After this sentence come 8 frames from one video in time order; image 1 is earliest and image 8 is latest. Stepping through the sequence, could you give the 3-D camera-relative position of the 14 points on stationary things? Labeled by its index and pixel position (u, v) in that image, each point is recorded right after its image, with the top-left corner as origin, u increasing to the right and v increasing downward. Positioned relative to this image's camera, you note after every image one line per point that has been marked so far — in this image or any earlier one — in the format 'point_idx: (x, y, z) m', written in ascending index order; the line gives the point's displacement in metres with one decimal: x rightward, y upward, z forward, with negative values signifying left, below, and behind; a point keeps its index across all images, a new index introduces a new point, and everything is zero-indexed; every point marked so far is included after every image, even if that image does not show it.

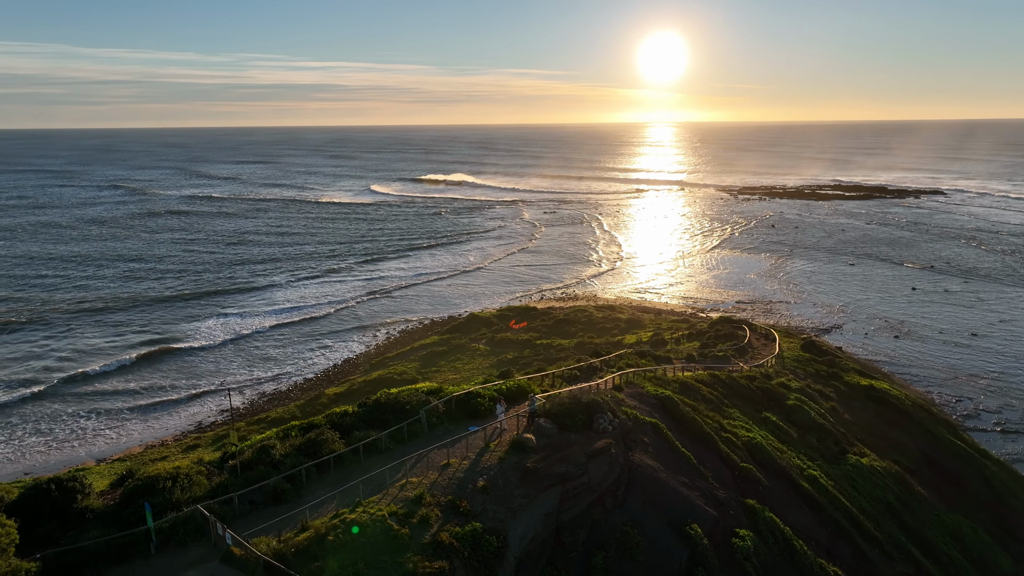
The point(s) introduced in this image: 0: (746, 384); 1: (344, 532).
0: (+6.1, -2.5, +18.8) m
1: (-1.8, -2.6, +7.4) m
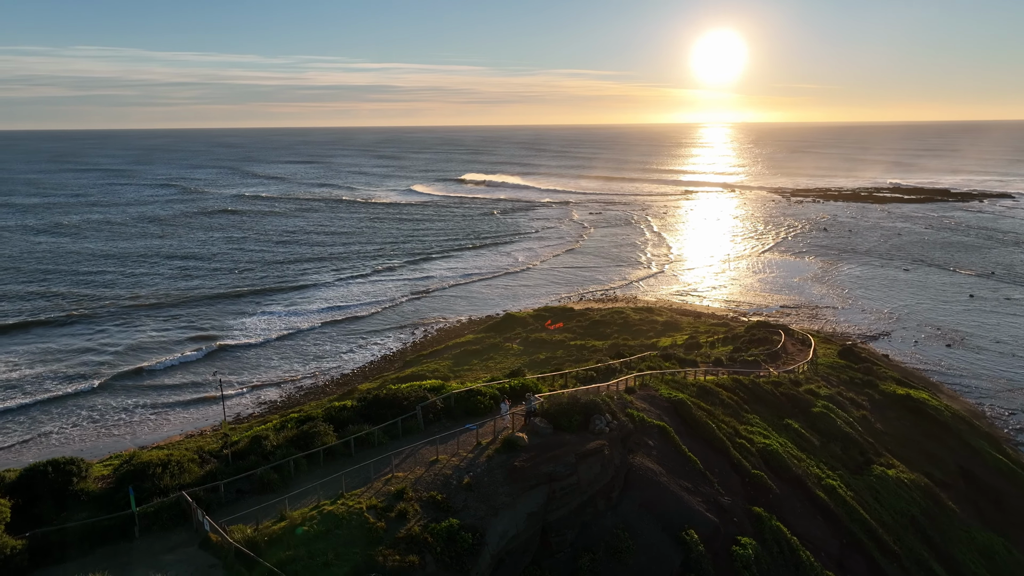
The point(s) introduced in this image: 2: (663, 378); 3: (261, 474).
0: (+6.6, -2.6, +18.3) m
1: (-2.1, -2.5, +7.5) m
2: (+3.5, -2.1, +16.8) m
3: (-3.3, -2.4, +9.1) m
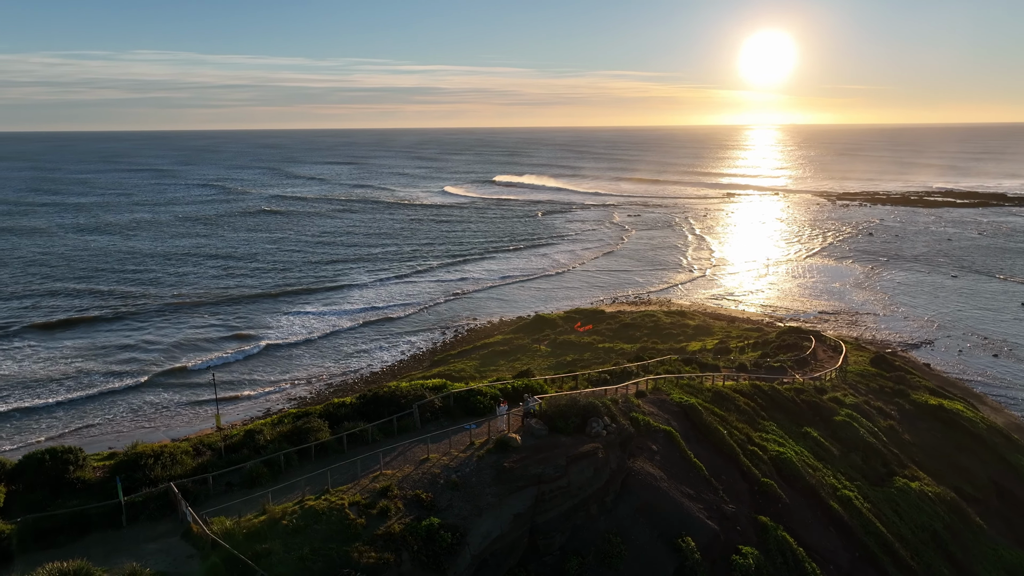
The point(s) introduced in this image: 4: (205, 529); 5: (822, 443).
0: (+7.0, -2.7, +17.9) m
1: (-2.3, -2.5, +7.6) m
2: (+3.8, -2.2, +16.6) m
3: (-3.4, -2.3, +9.2) m
4: (-3.3, -2.5, +7.5) m
5: (+6.9, -3.4, +15.9) m
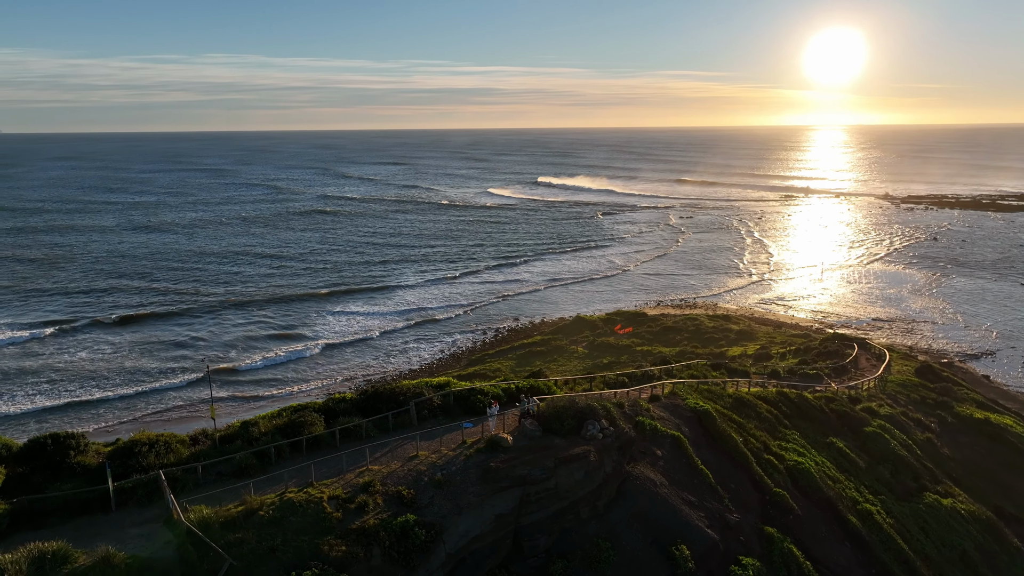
0: (+7.5, -2.9, +17.3) m
1: (-2.6, -2.4, +7.8) m
2: (+4.2, -2.3, +16.2) m
3: (-3.6, -2.2, +9.4) m
4: (-3.6, -2.4, +7.7) m
5: (+7.2, -3.6, +15.3) m
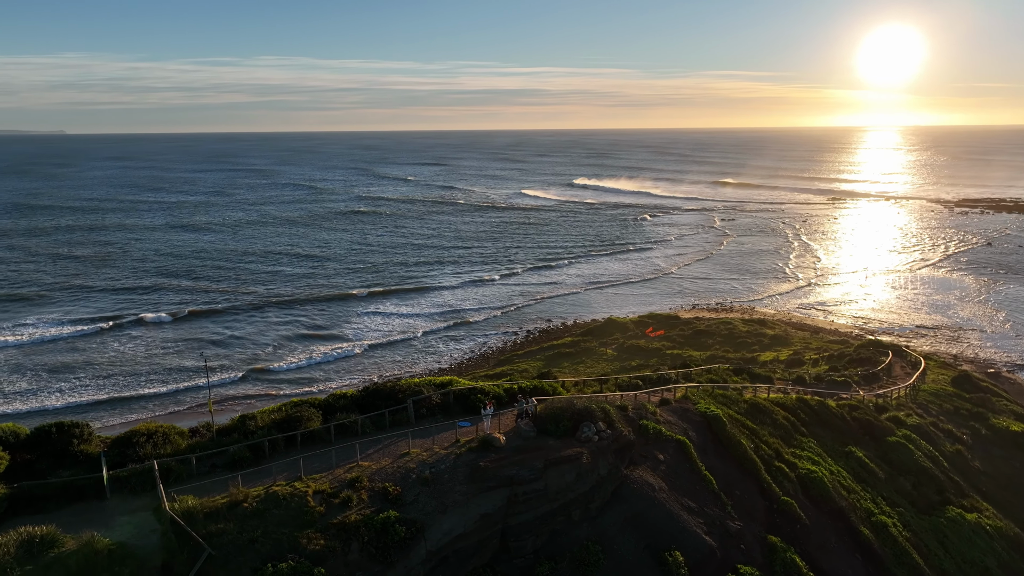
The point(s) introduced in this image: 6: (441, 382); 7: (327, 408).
0: (+7.8, -3.0, +16.9) m
1: (-2.8, -2.4, +7.9) m
2: (+4.5, -2.3, +16.0) m
3: (-3.7, -2.2, +9.6) m
4: (-3.8, -2.4, +7.9) m
5: (+7.4, -3.7, +14.8) m
6: (-1.4, -1.8, +13.9) m
7: (-3.2, -2.1, +12.5) m
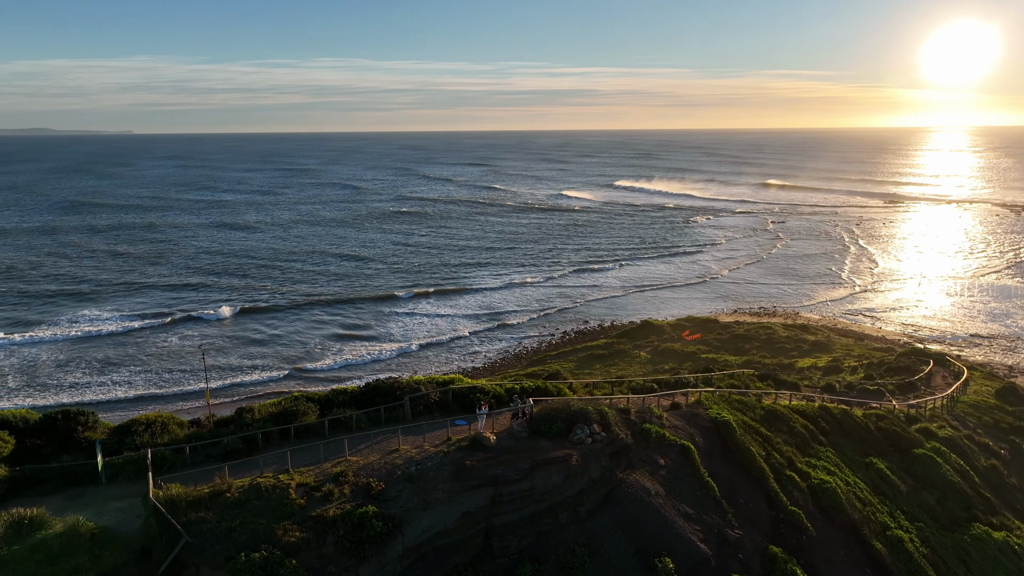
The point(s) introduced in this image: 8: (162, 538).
0: (+8.1, -3.1, +16.3) m
1: (-3.0, -2.3, +8.1) m
2: (+4.7, -2.4, +15.6) m
3: (-3.8, -2.1, +9.9) m
4: (-4.1, -2.3, +8.2) m
5: (+7.6, -3.8, +14.3) m
6: (-1.3, -1.8, +13.9) m
7: (-3.2, -2.0, +12.7) m
8: (-3.7, -2.6, +7.5) m
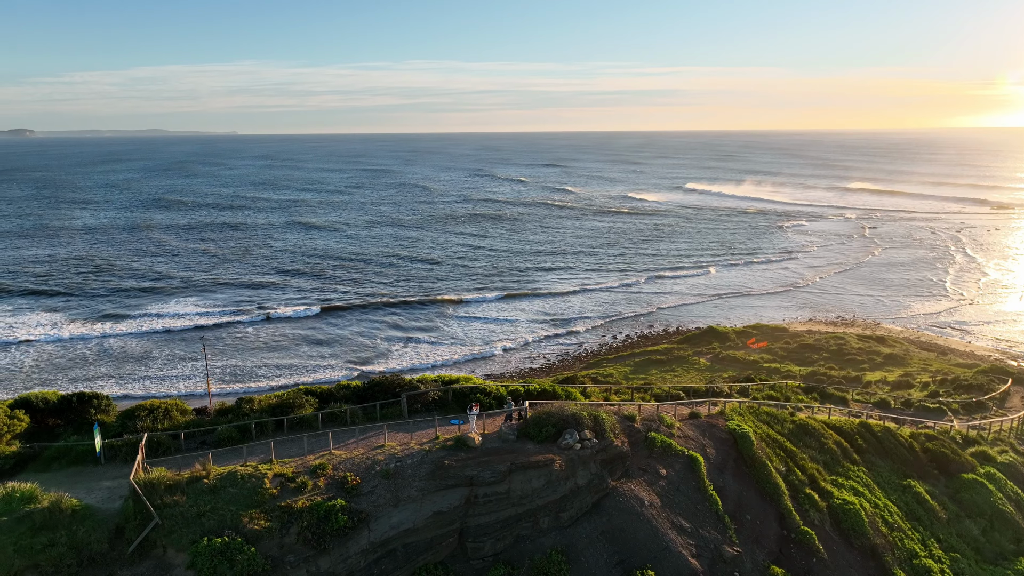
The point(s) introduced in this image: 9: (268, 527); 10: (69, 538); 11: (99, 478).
0: (+8.6, -3.3, +15.3) m
1: (-3.4, -2.3, +8.4) m
2: (+5.2, -2.6, +15.0) m
3: (-4.0, -2.1, +10.3) m
4: (-4.4, -2.2, +8.6) m
5: (+7.8, -4.0, +13.4) m
6: (-1.0, -1.8, +14.0) m
7: (-3.0, -2.0, +13.0) m
8: (-4.1, -2.6, +7.9) m
9: (-2.6, -2.6, +7.8) m
10: (-5.0, -2.8, +8.0) m
11: (-5.1, -2.5, +9.3) m
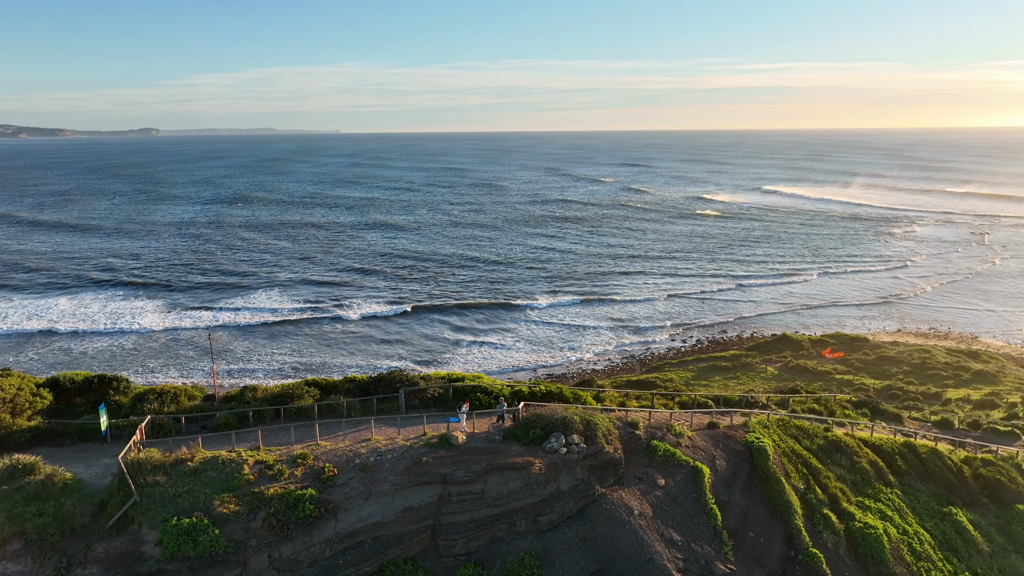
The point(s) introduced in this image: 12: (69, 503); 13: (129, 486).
0: (+8.9, -3.6, +14.2) m
1: (-3.8, -2.2, +8.8) m
2: (+5.6, -2.7, +14.3) m
3: (-4.1, -2.0, +10.7) m
4: (-4.8, -2.1, +9.2) m
5: (+7.9, -4.2, +12.4) m
6: (-0.6, -1.8, +14.1) m
7: (-2.8, -1.9, +13.3) m
8: (-4.6, -2.5, +8.5) m
9: (-3.1, -2.5, +8.1) m
10: (-5.4, -2.7, +8.6) m
11: (-5.4, -2.4, +9.9) m
12: (-5.5, -2.7, +8.9) m
13: (-4.4, -2.3, +8.5) m
